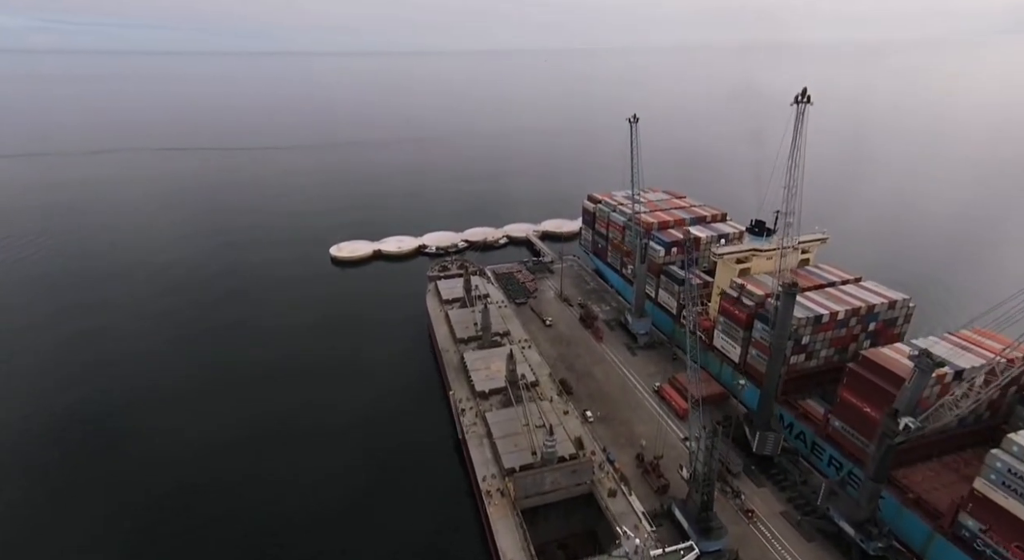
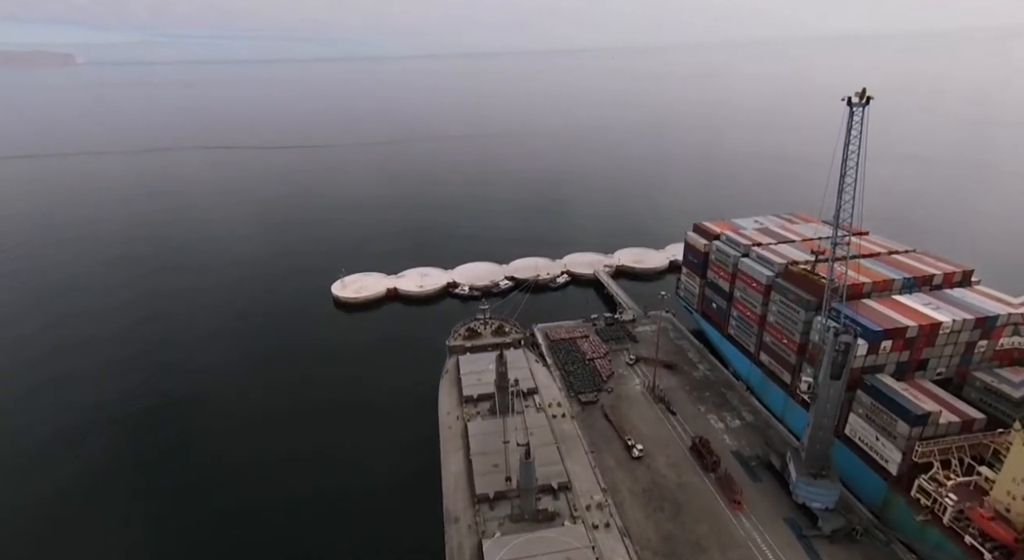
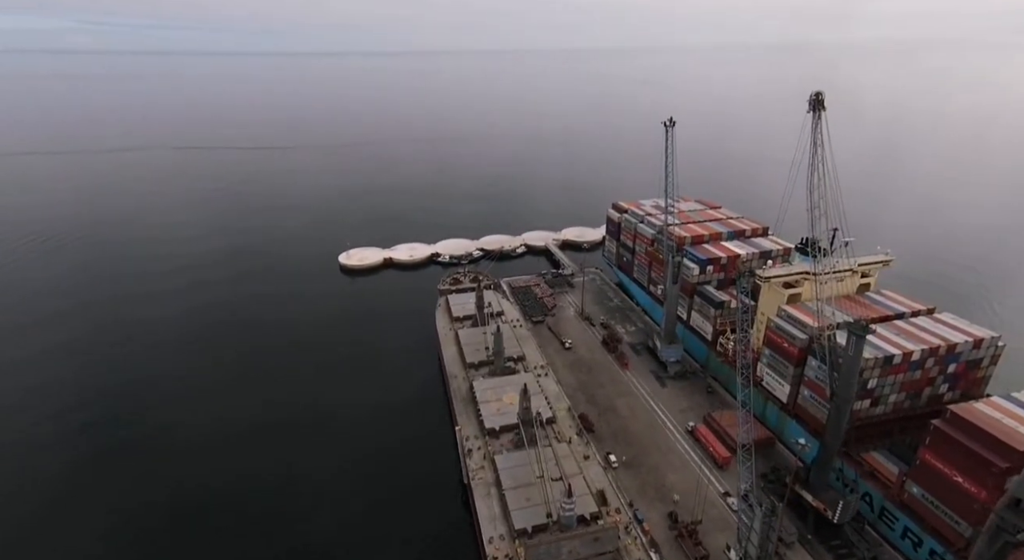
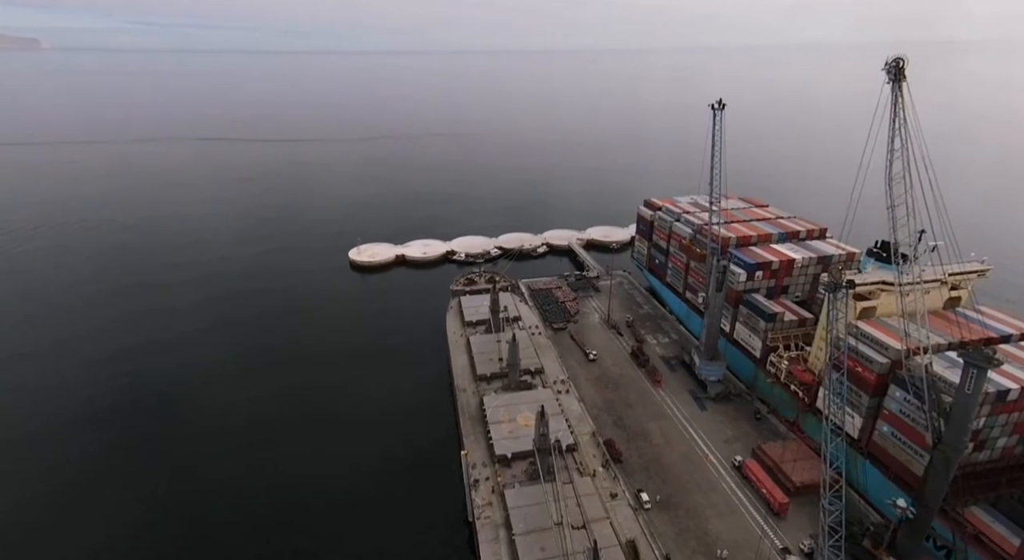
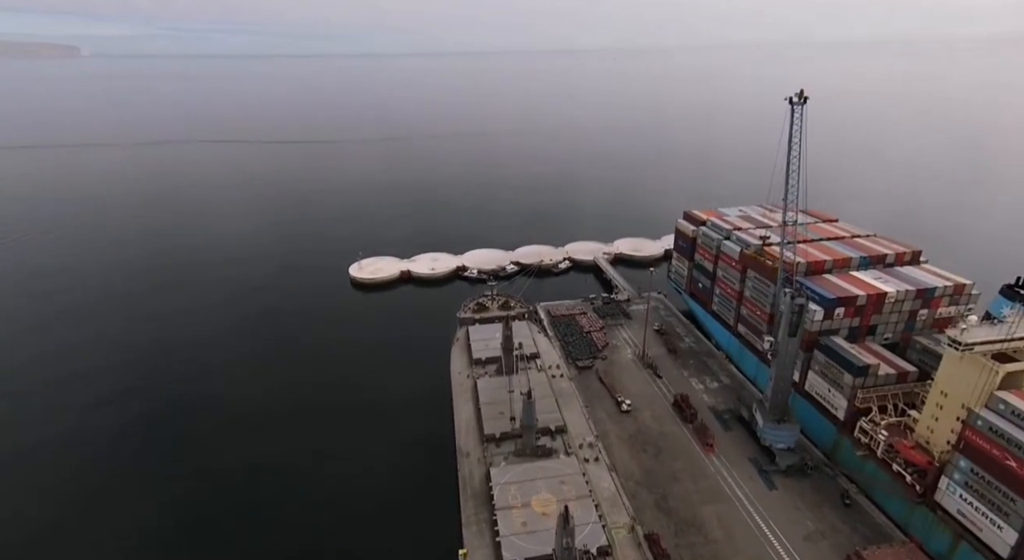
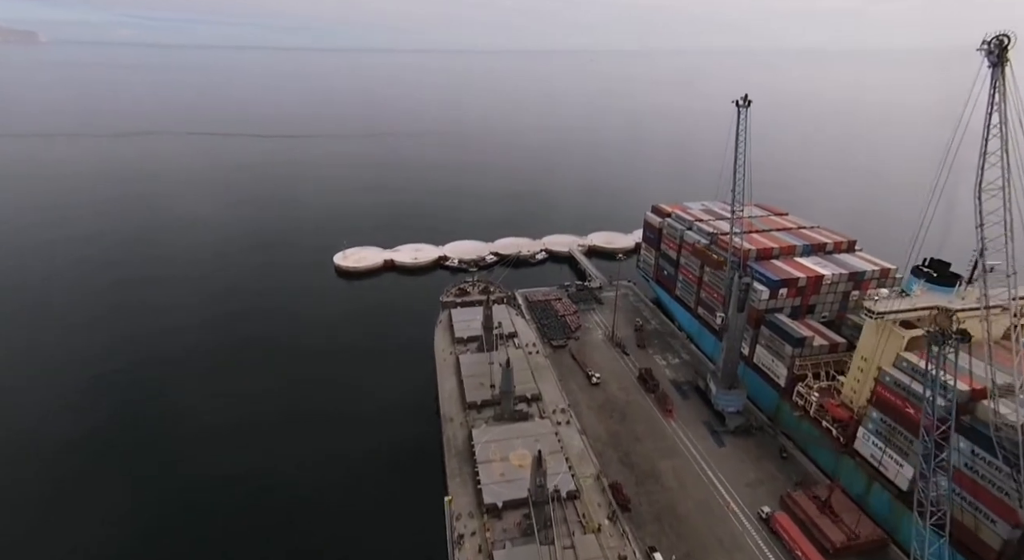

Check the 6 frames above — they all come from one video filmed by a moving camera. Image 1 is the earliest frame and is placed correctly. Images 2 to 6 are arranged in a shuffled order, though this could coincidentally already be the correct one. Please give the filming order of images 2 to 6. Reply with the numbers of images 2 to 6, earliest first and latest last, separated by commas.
3, 4, 6, 5, 2
